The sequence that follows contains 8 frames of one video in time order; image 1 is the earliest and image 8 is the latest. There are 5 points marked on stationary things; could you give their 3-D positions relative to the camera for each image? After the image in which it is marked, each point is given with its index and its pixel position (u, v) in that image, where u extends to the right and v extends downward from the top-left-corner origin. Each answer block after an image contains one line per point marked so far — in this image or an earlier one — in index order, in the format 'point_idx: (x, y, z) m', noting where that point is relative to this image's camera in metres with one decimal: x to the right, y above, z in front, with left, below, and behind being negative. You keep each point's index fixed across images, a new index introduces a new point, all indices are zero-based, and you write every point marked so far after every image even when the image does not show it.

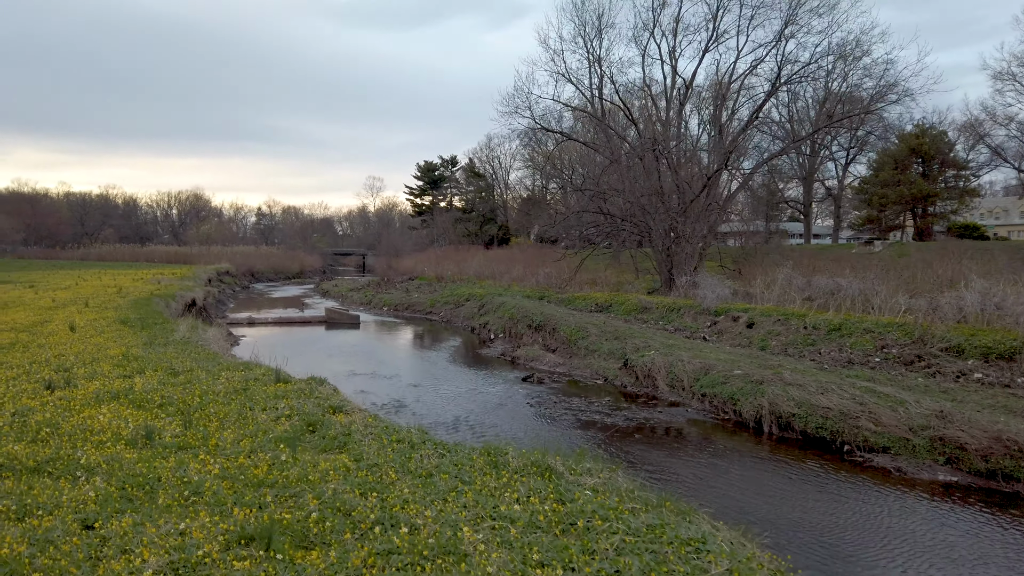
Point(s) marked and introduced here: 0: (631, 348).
0: (+3.5, -1.8, +17.0) m
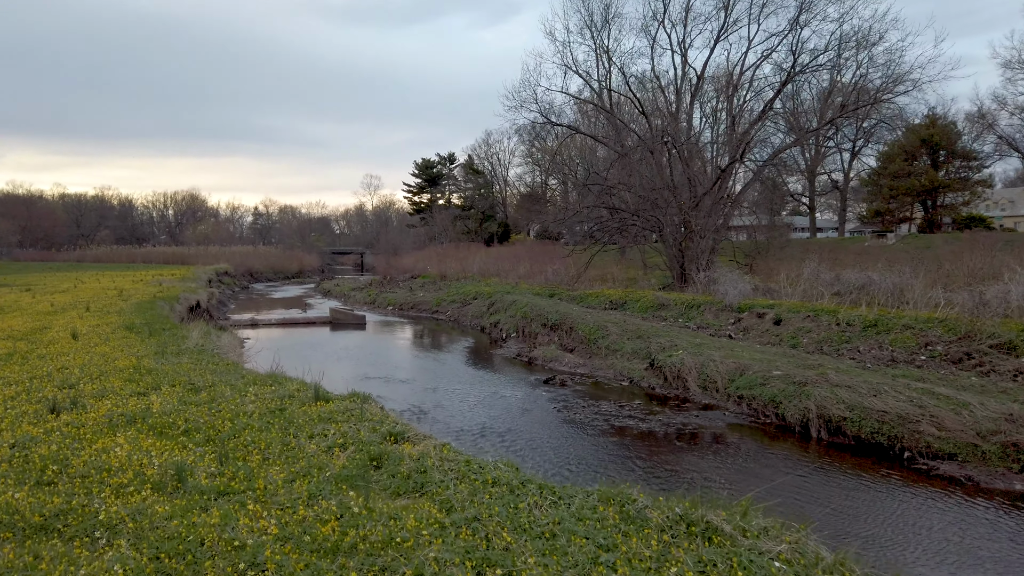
0: (+4.1, -1.7, +16.3) m
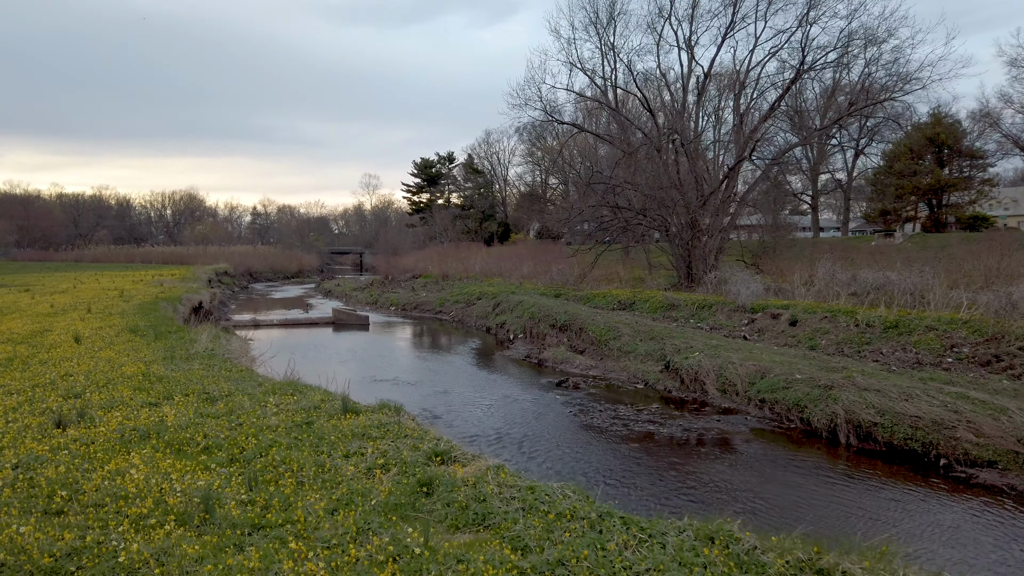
0: (+4.4, -1.7, +16.0) m
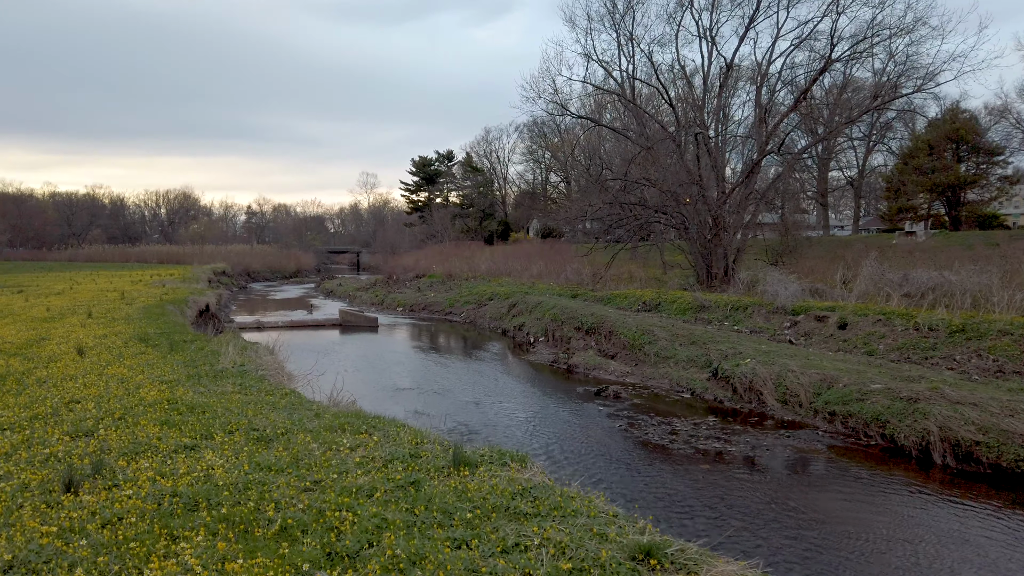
0: (+5.3, -1.7, +14.9) m
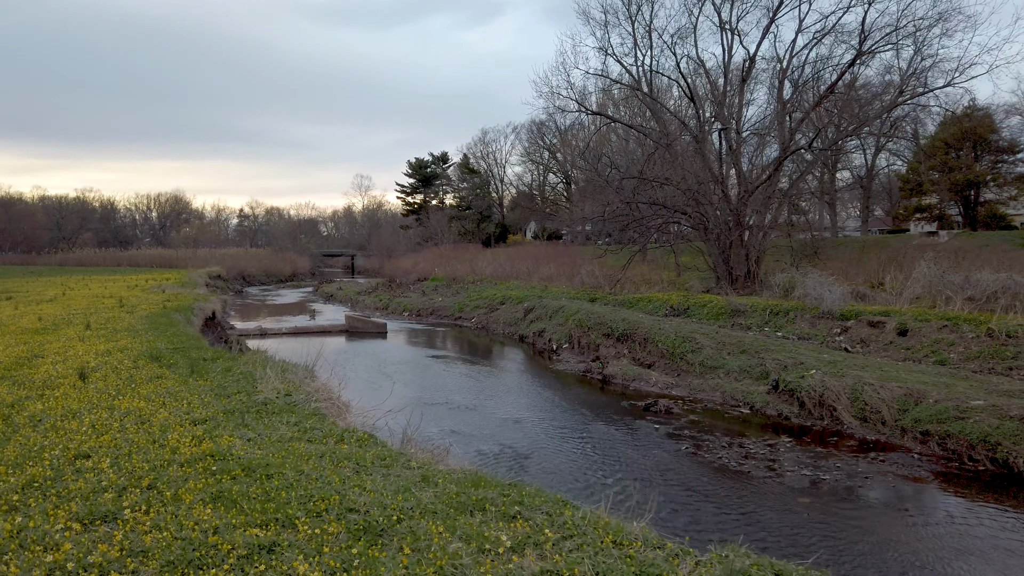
0: (+6.2, -1.8, +13.7) m
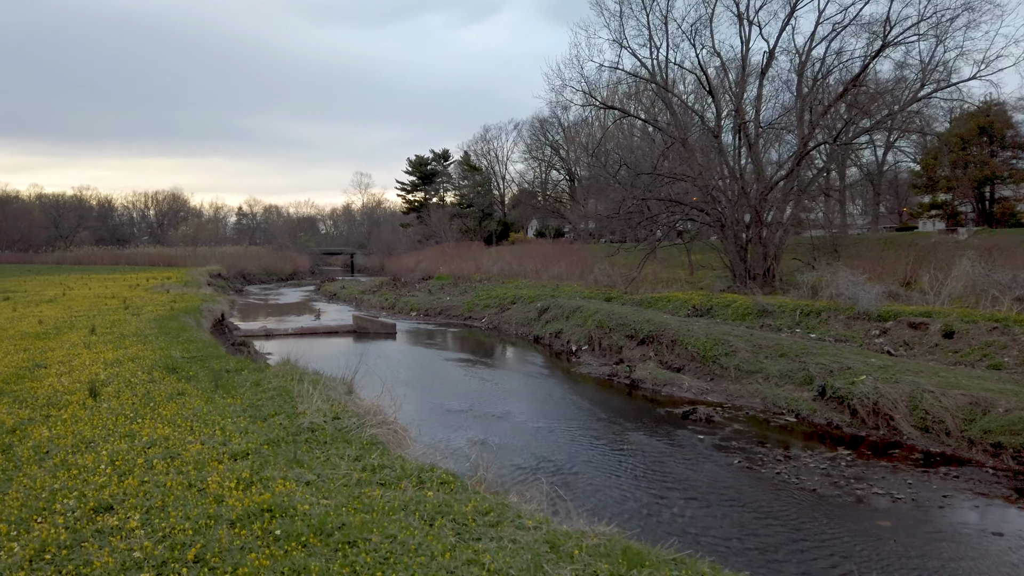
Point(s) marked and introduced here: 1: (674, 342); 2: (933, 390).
0: (+6.9, -1.8, +12.9) m
1: (+4.8, -1.6, +17.2) m
2: (+7.9, -1.9, +11.0) m
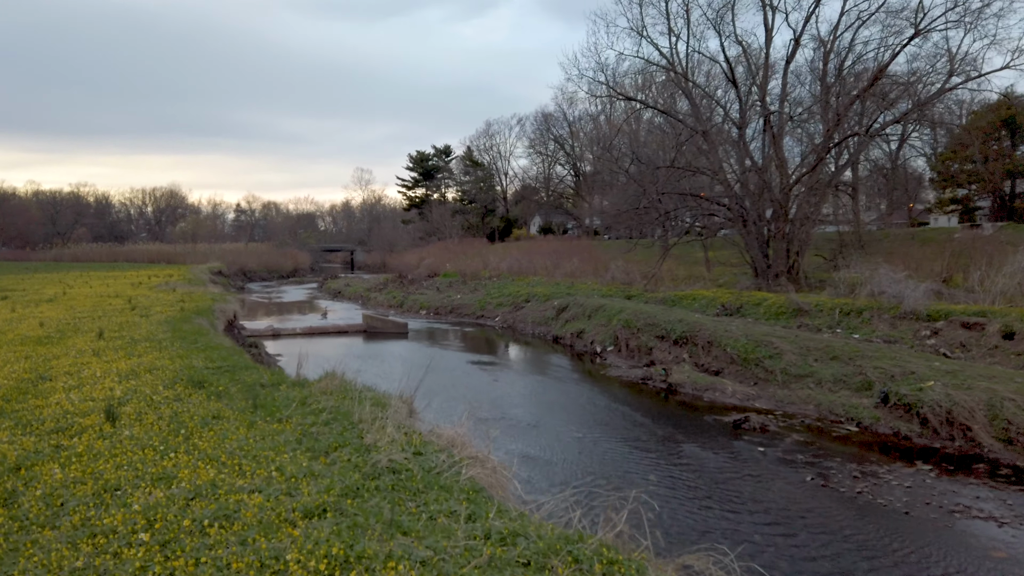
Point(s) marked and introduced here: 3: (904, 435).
0: (+7.7, -1.8, +12.1) m
1: (+5.6, -1.6, +16.3) m
2: (+8.7, -1.9, +10.1) m
3: (+7.2, -2.7, +10.6) m
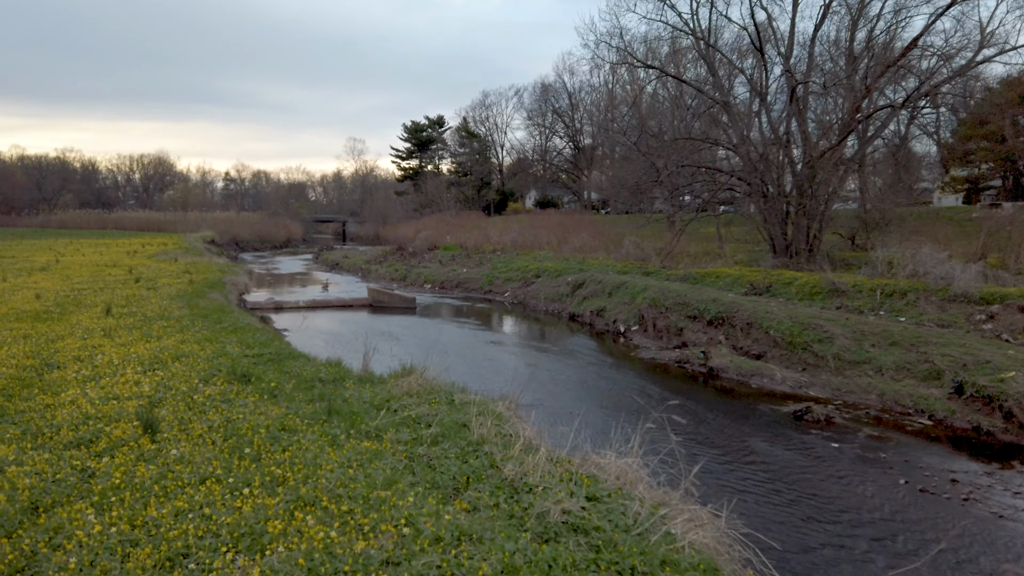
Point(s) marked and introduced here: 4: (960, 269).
0: (+8.5, -1.5, +11.2) m
1: (+6.3, -1.0, +15.4) m
2: (+9.6, -1.7, +9.3) m
3: (+8.1, -2.4, +9.8) m
4: (+12.4, +0.5, +16.1) m
